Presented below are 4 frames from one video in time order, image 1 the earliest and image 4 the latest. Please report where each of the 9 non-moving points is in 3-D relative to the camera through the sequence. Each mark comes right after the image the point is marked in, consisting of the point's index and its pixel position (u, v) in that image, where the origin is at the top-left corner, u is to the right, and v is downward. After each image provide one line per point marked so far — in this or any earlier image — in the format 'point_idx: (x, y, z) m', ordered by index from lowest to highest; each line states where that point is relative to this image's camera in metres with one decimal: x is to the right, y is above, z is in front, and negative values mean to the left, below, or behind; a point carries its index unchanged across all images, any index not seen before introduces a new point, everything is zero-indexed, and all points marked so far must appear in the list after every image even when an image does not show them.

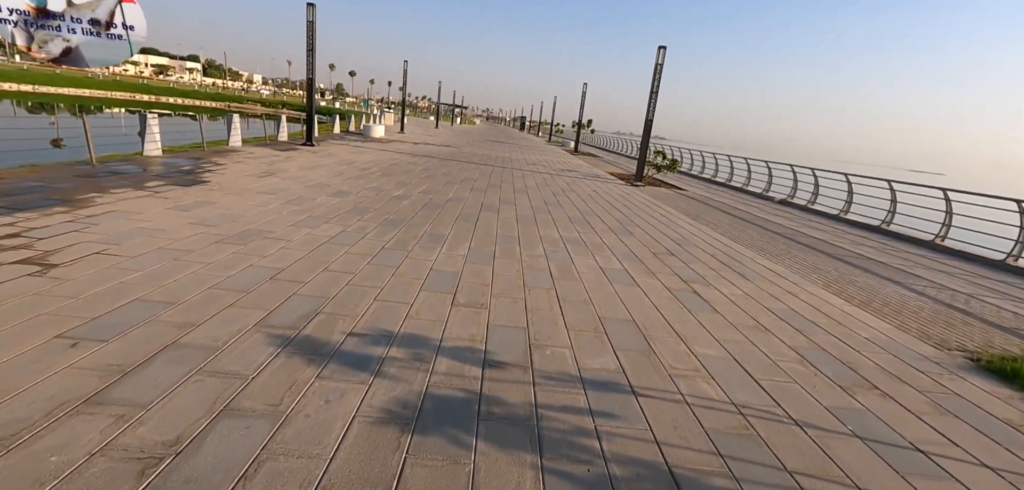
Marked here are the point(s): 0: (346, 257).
0: (-1.7, -0.1, +5.3) m
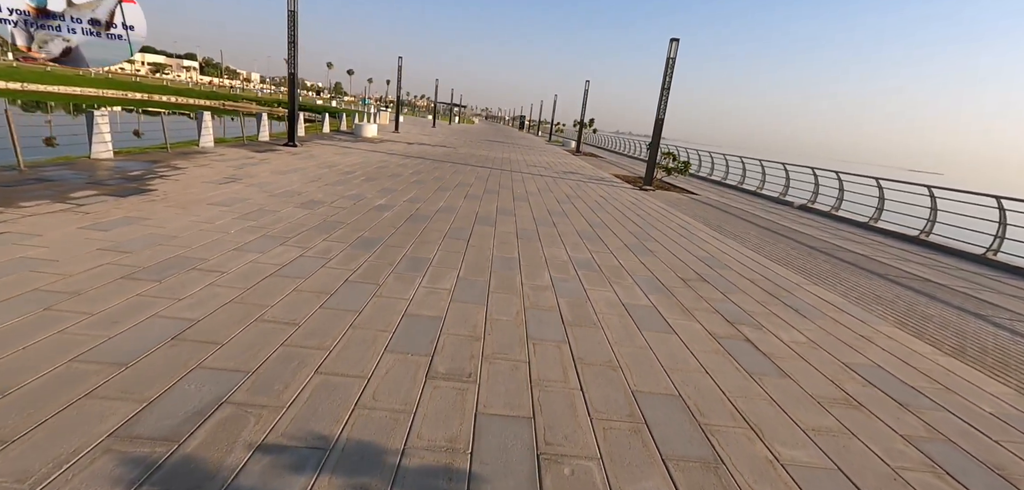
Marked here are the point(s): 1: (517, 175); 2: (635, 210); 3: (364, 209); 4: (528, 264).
0: (-1.7, -0.4, +4.0) m
1: (+0.1, +2.0, +15.2) m
2: (+2.6, +0.7, +11.3) m
3: (-2.2, +0.5, +7.8) m
4: (+0.2, -0.2, +5.7) m
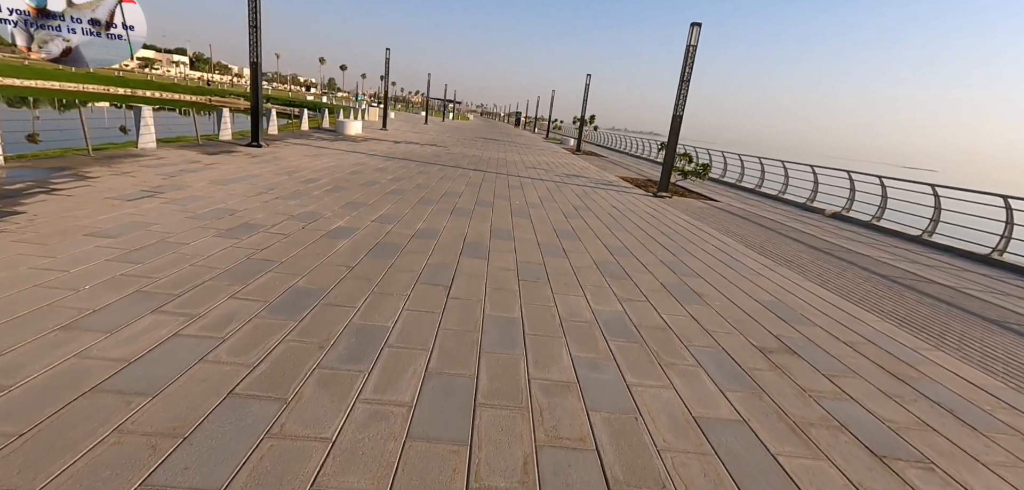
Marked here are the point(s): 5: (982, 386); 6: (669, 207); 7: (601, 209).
0: (-1.7, -0.9, +2.1) m
1: (+0.1, +1.6, +13.3) m
2: (+2.6, +0.3, +9.4) m
3: (-2.2, +0.1, +5.9) m
4: (+0.2, -0.7, +3.8) m
5: (+3.5, -1.1, +3.9) m
6: (+3.6, +0.9, +12.0) m
7: (+1.8, +0.7, +10.4) m
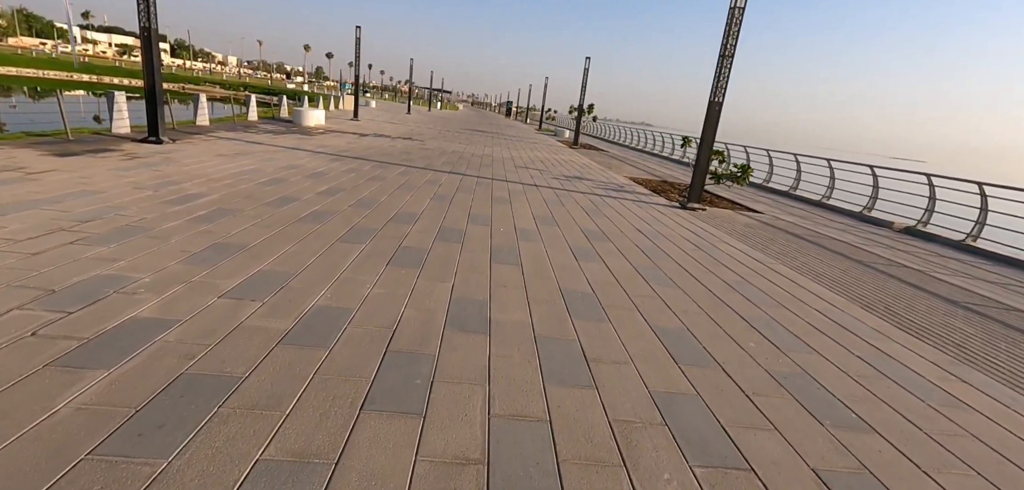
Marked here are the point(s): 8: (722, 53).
0: (-1.8, -1.6, -1.1) m
1: (-0.2, +1.1, +10.1) m
2: (+2.4, -0.3, +6.2) m
3: (-2.4, -0.6, +2.7) m
4: (0.0, -1.4, +0.6) m
5: (+3.4, -1.7, +0.8) m
6: (+3.3, +0.3, +8.8) m
7: (+1.5, +0.1, +7.2) m
8: (+4.1, +3.7, +10.1) m
